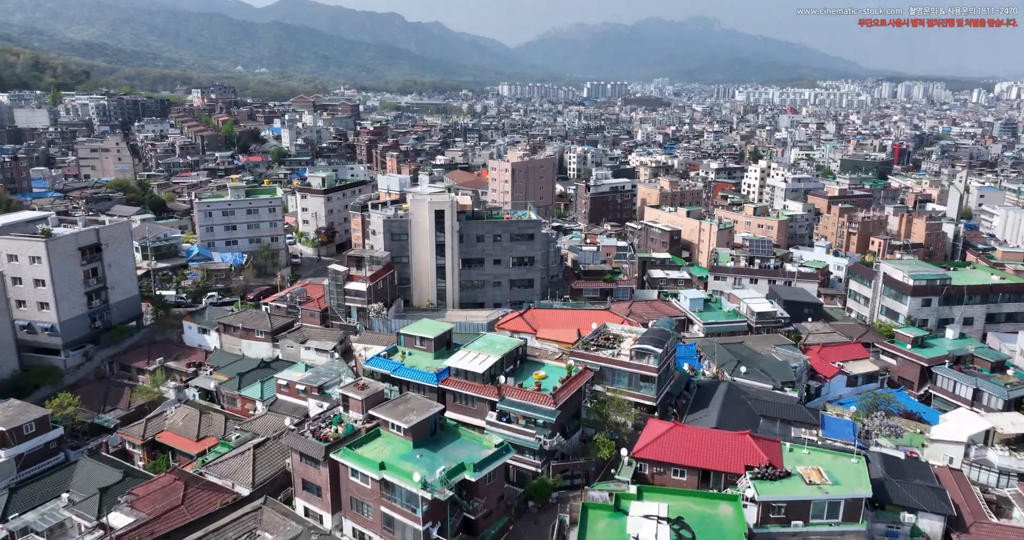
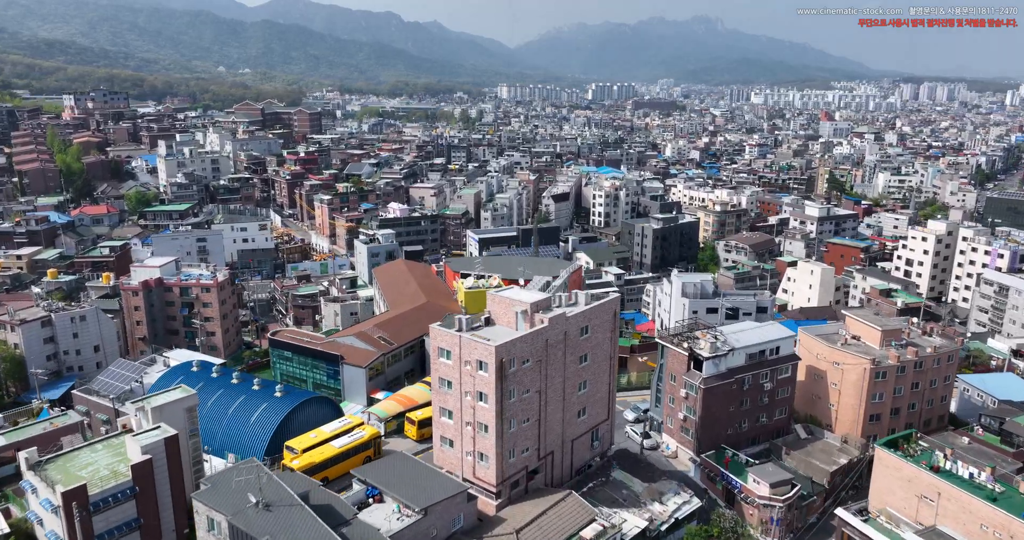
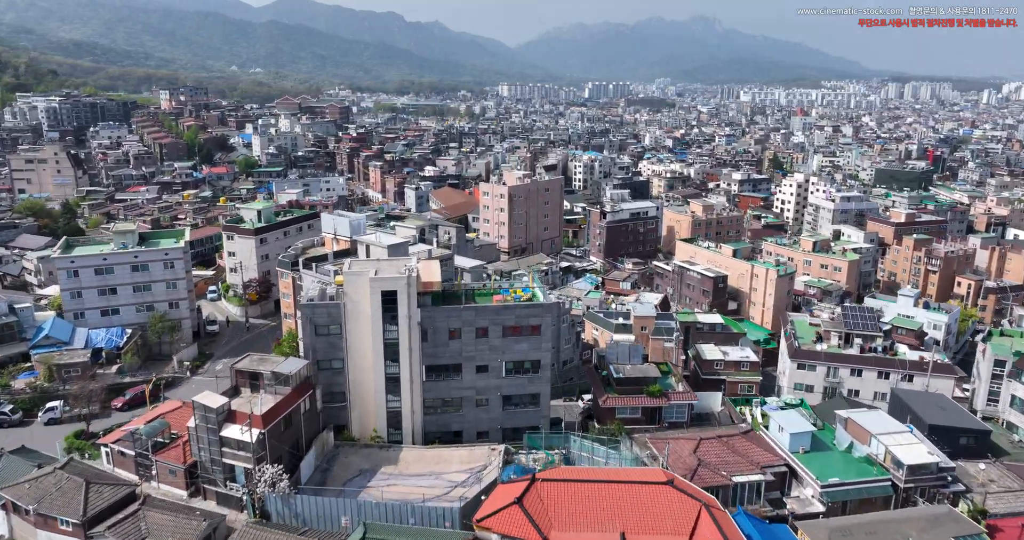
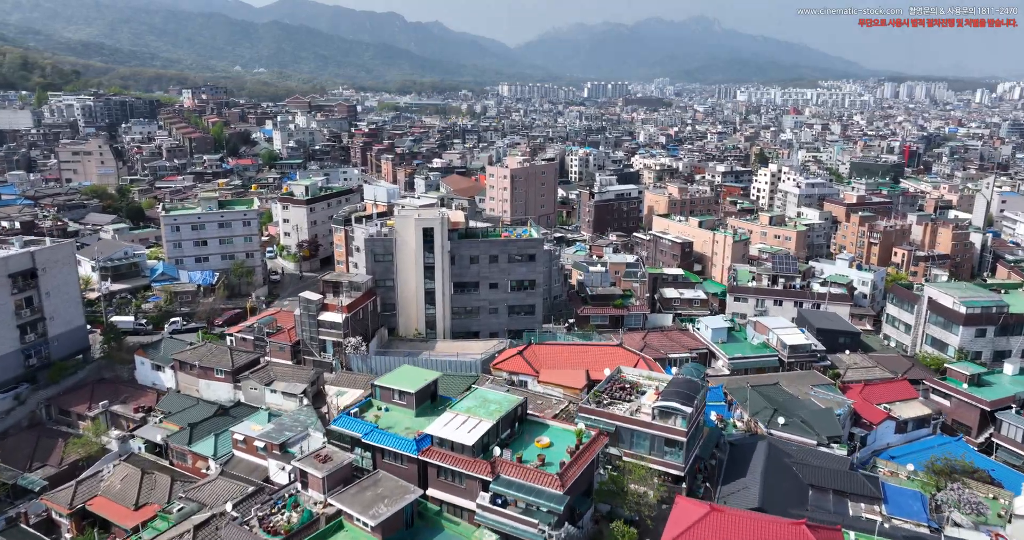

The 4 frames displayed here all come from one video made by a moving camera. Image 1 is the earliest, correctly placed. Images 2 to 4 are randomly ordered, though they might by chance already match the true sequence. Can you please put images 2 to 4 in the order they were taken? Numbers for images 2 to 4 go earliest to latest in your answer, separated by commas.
4, 3, 2
